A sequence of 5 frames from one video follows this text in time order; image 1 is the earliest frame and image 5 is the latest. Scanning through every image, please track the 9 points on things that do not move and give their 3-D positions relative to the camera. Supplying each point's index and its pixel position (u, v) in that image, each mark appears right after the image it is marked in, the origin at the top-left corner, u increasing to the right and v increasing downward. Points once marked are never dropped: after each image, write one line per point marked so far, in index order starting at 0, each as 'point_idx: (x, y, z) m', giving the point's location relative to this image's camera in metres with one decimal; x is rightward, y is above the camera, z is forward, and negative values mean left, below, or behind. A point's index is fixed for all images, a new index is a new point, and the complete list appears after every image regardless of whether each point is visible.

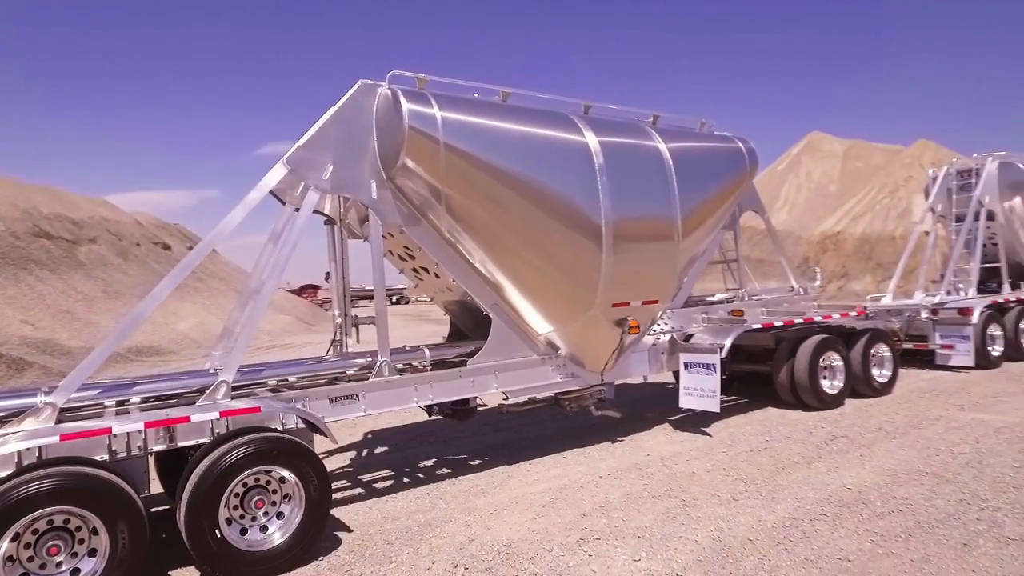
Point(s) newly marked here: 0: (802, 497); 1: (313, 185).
0: (+2.1, -1.5, +5.1) m
1: (-1.5, +0.8, +5.3) m
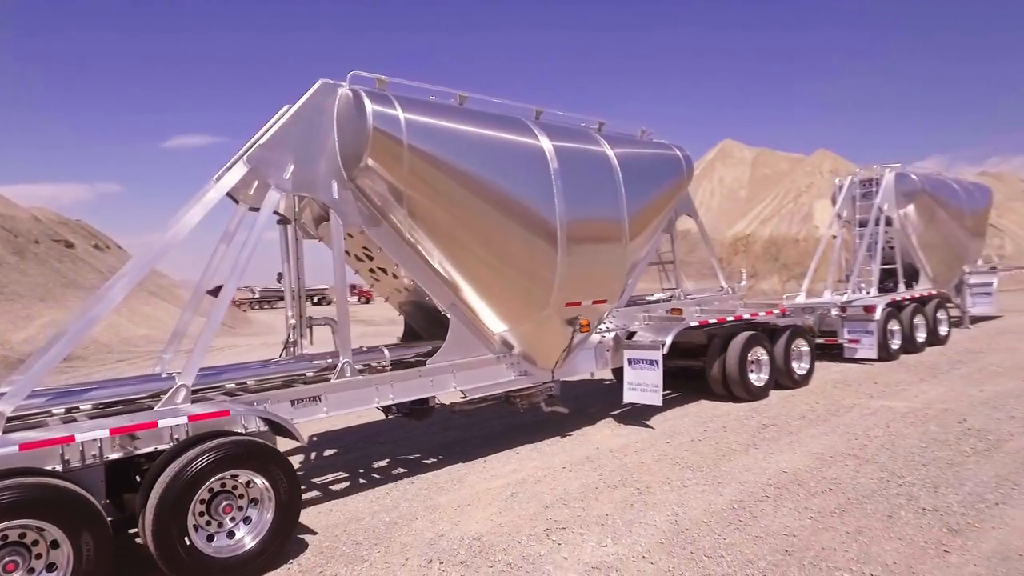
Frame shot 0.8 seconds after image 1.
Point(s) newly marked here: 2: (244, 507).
0: (+1.9, -1.5, +5.5) m
1: (-1.8, +0.8, +5.3) m
2: (-1.8, -1.5, +4.6) m
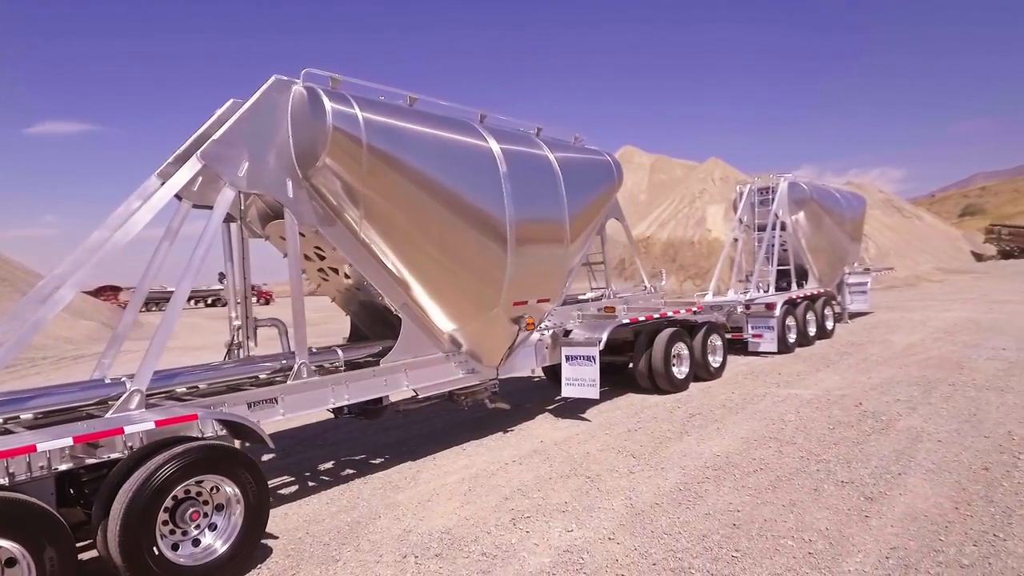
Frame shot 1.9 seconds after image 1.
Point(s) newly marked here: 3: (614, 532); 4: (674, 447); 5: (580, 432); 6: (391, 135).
0: (+1.5, -1.5, +6.0) m
1: (-2.1, +0.8, +5.2) m
2: (-2.0, -1.5, +4.5) m
3: (+0.7, -1.7, +4.8) m
4: (+1.5, -1.5, +6.5) m
5: (+0.7, -1.5, +7.2) m
6: (-1.0, +1.3, +6.0) m
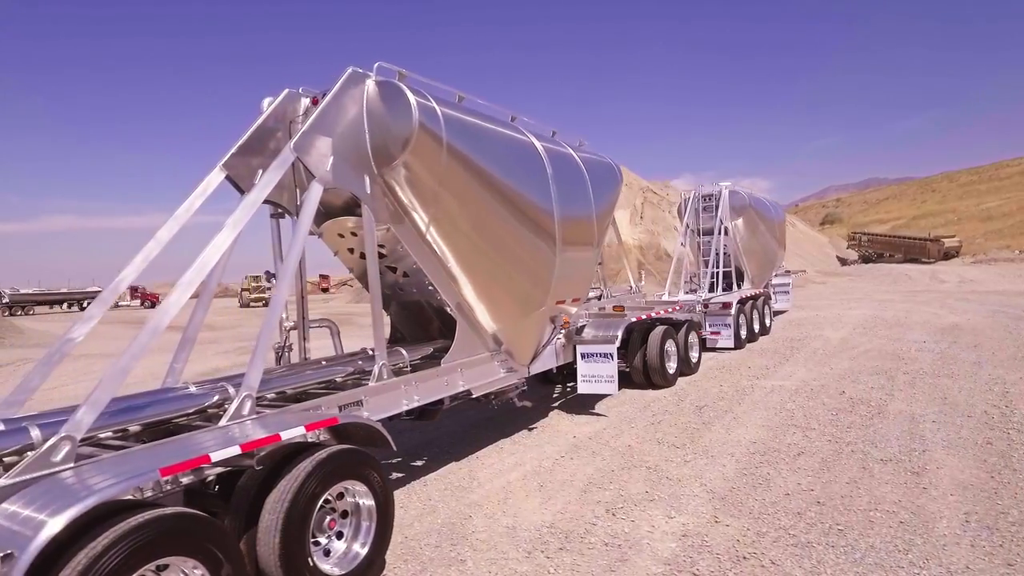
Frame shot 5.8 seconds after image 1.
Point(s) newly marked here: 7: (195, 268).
0: (+2.0, -1.5, +6.4) m
1: (-1.4, +0.8, +4.9) m
2: (-1.1, -1.5, +4.3) m
3: (+1.5, -1.7, +5.1) m
4: (+2.0, -1.5, +6.9) m
5: (+1.0, -1.5, +7.5) m
6: (-0.5, +1.3, +5.9) m
7: (-1.9, +0.1, +4.2) m
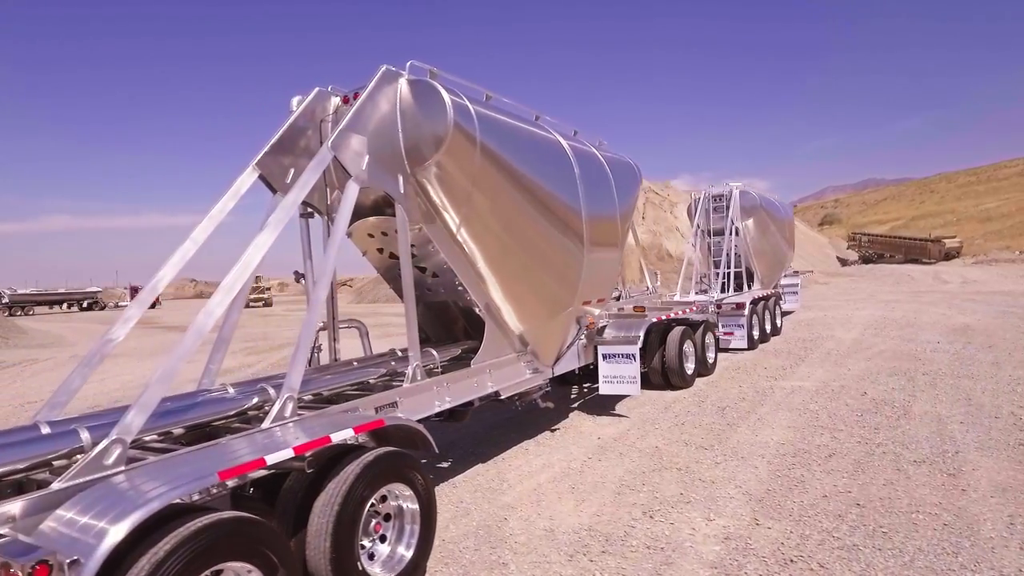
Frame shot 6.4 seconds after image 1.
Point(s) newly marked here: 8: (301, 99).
0: (+2.3, -1.5, +6.4) m
1: (-1.1, +0.8, +4.9) m
2: (-0.8, -1.5, +4.2) m
3: (+1.8, -1.7, +5.1) m
4: (+2.2, -1.5, +6.9) m
5: (+1.3, -1.5, +7.4) m
6: (-0.2, +1.3, +5.8) m
7: (-1.6, +0.1, +4.1) m
8: (-1.7, +1.5, +5.5) m
